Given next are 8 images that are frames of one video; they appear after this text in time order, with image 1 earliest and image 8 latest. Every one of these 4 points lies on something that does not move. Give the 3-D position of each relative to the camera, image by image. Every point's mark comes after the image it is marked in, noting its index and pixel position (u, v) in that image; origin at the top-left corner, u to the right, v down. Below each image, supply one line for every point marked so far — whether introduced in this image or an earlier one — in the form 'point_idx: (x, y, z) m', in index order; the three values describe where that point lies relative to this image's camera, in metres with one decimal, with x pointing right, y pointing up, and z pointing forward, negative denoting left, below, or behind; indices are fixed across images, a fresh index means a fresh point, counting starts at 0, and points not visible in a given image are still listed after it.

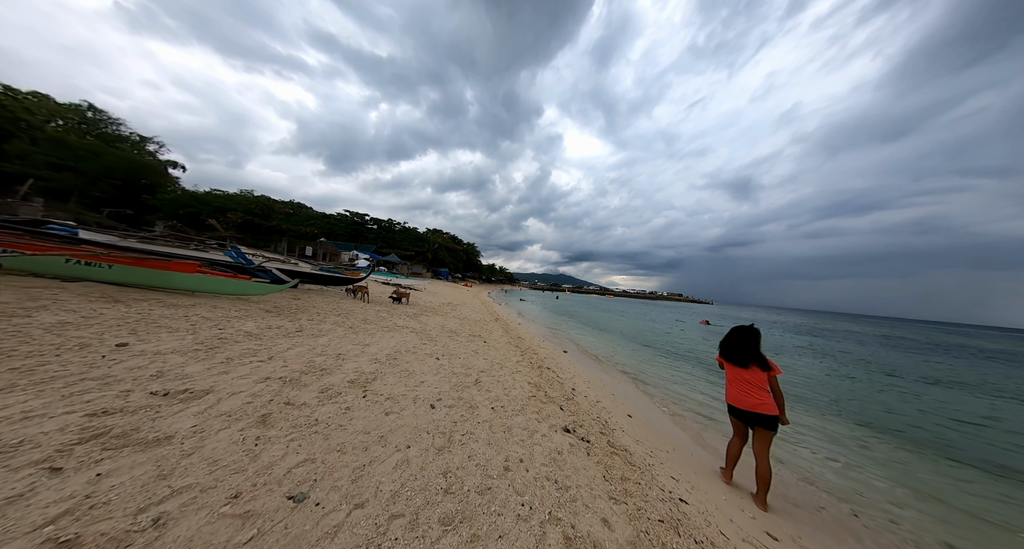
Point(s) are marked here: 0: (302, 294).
0: (-9.2, -0.9, +9.4) m
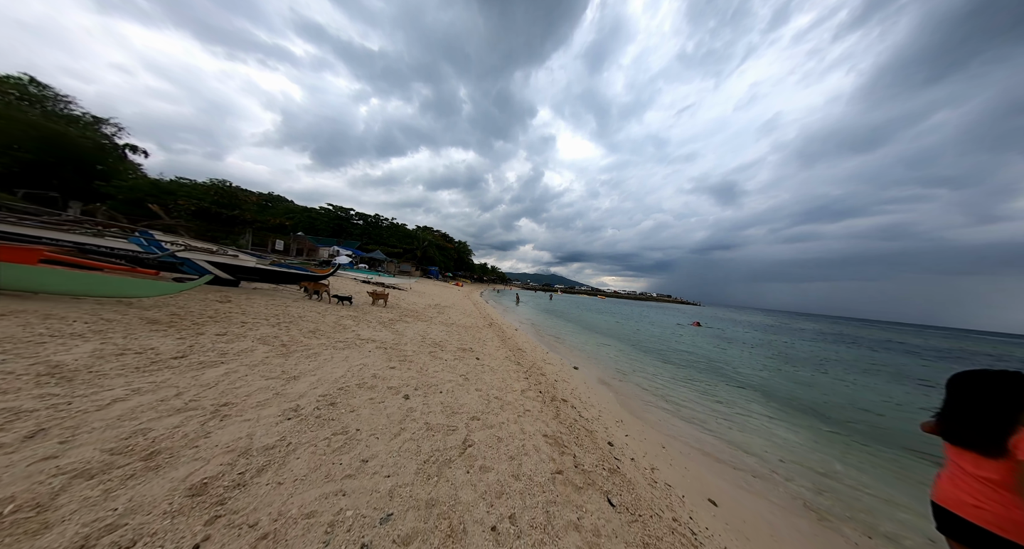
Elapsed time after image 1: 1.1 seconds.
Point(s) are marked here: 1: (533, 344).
0: (-9.2, -0.7, +7.3) m
1: (+1.0, -3.4, +10.4) m
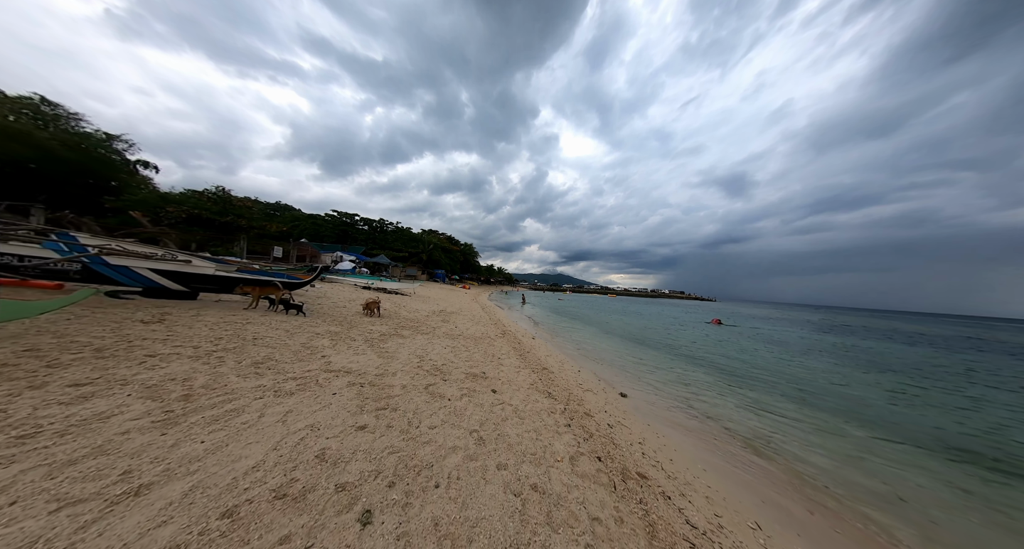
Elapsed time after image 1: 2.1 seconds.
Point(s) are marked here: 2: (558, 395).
0: (-8.6, -1.0, +5.7) m
1: (+1.8, -3.4, +8.5) m
2: (+1.1, -2.9, +5.1) m
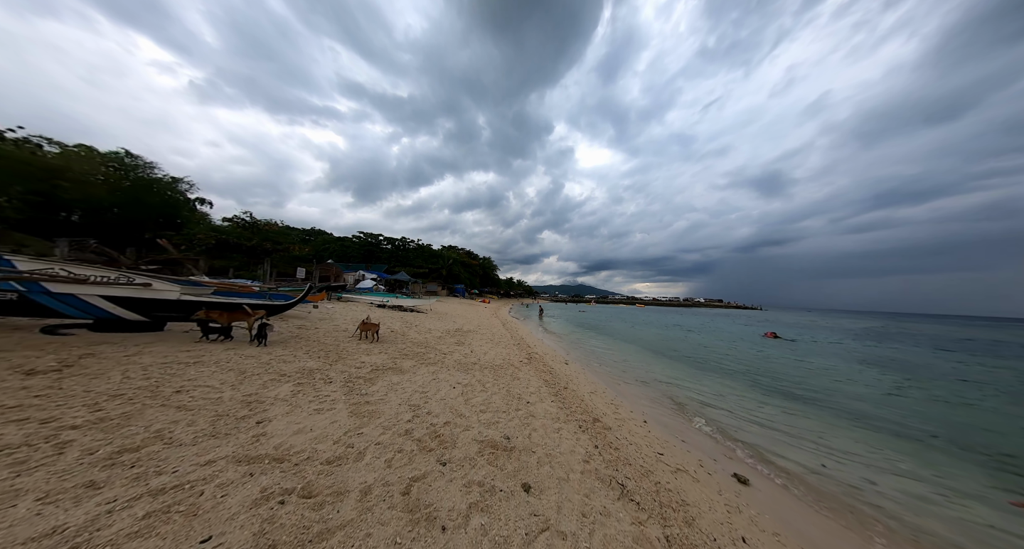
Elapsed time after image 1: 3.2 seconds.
0: (-7.9, -1.5, +4.4) m
1: (+2.7, -3.6, +6.1) m
2: (+1.7, -3.0, +2.9) m
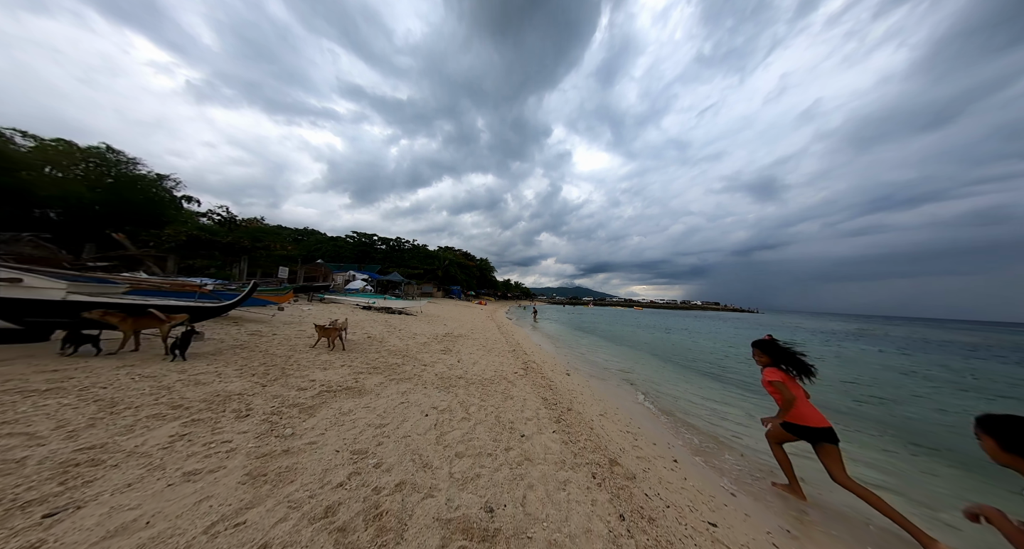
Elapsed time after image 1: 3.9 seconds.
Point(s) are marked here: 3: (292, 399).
0: (-8.1, -1.3, +3.1) m
1: (+2.5, -3.5, +4.9) m
2: (+1.6, -2.8, +1.7) m
3: (-4.0, -2.3, +4.0) m
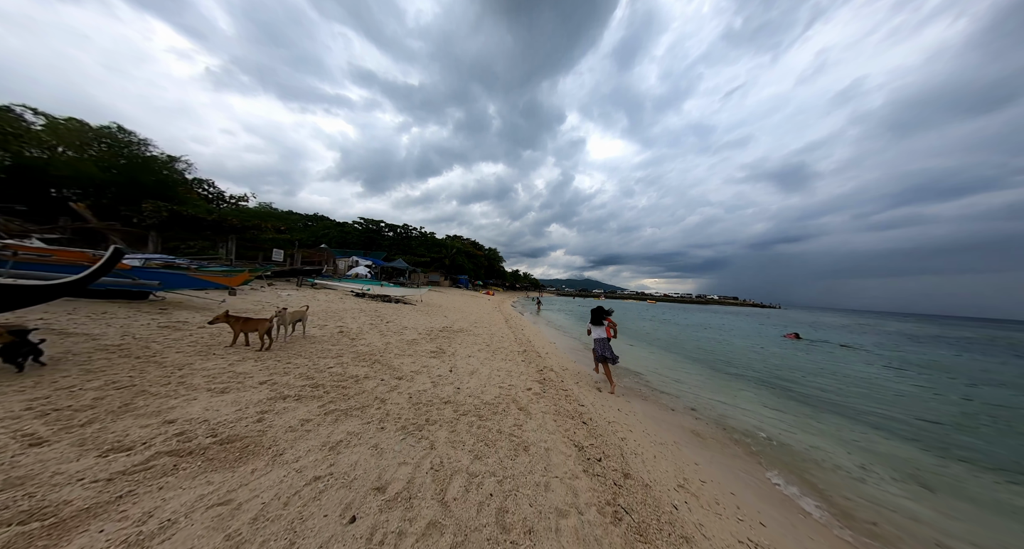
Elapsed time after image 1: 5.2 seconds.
0: (-7.9, -0.8, +1.1) m
1: (+2.7, -3.1, +2.5) m
2: (+1.6, -2.5, -0.7) m
3: (-3.8, -1.8, +1.8) m
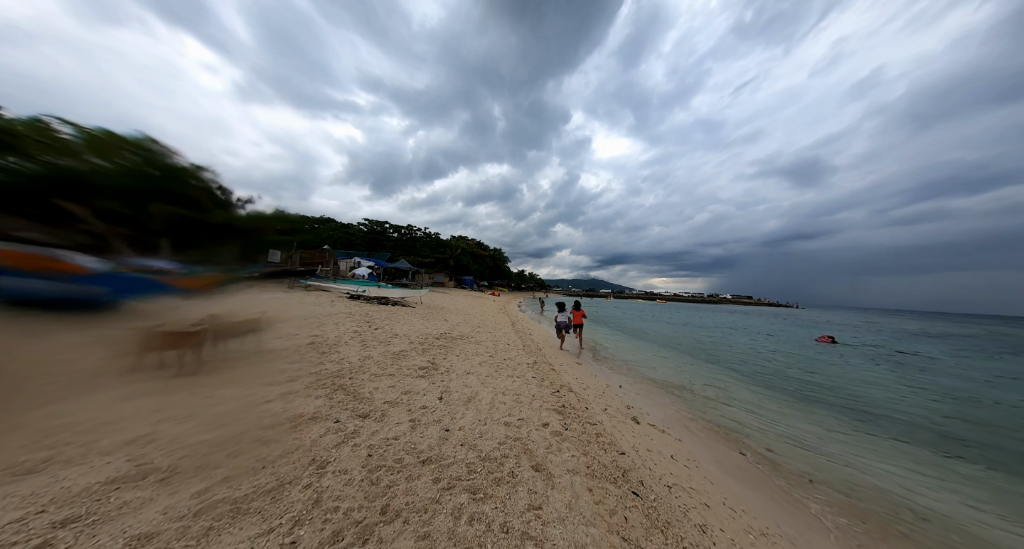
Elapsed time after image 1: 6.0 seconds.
0: (-7.9, -0.8, -0.2) m
1: (+2.8, -3.0, +0.9) m
2: (+1.7, -2.4, -2.3) m
3: (-3.7, -1.7, +0.4) m
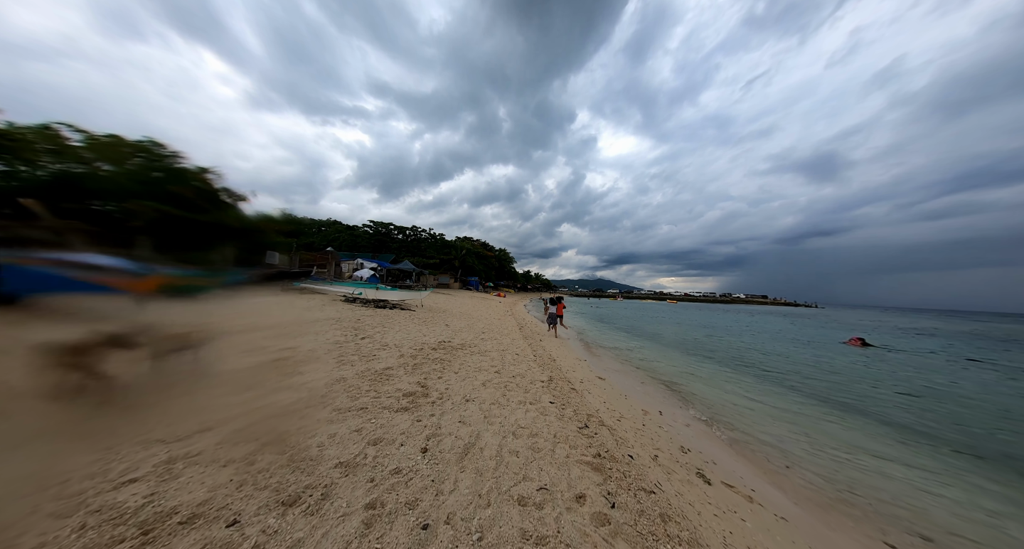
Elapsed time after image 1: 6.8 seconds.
0: (-7.8, -0.8, -1.5) m
1: (+2.9, -2.9, -0.6) m
2: (+1.7, -2.3, -3.8) m
3: (-3.6, -1.7, -1.0) m
